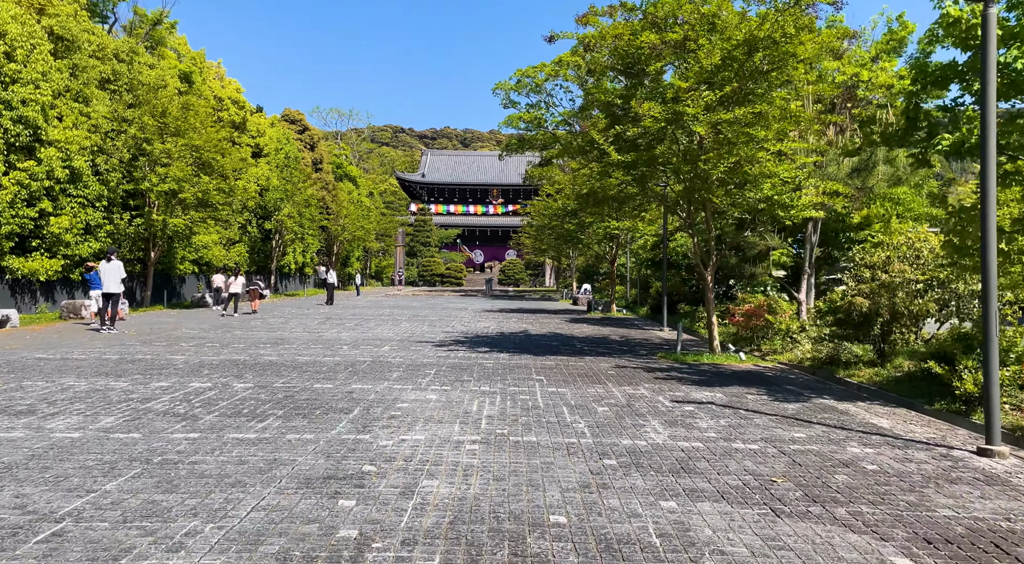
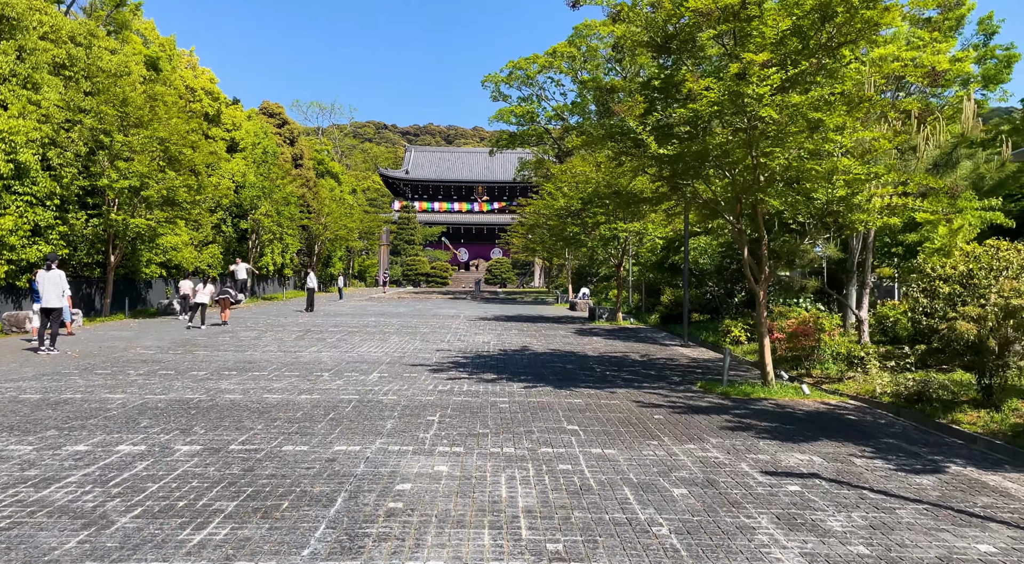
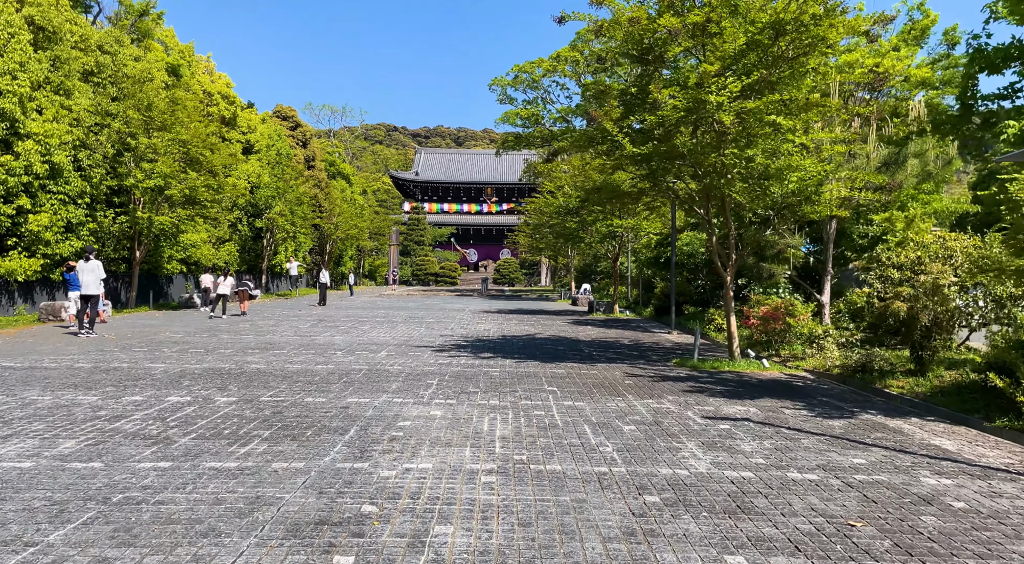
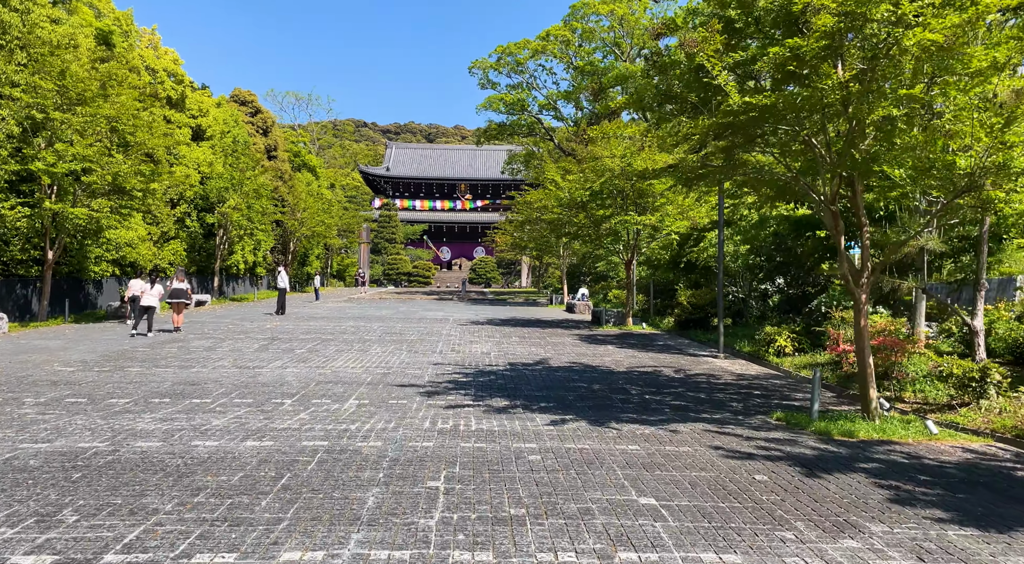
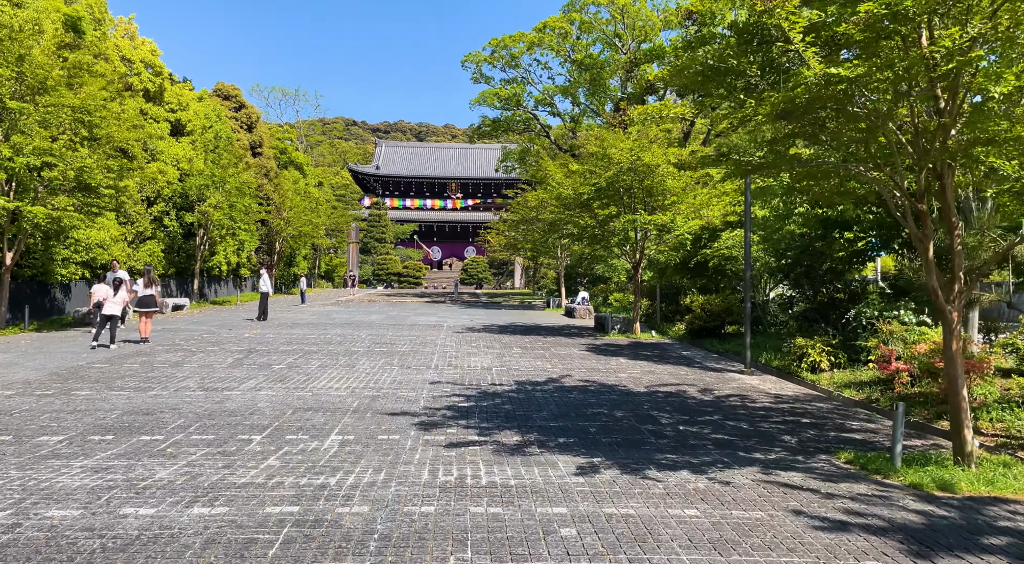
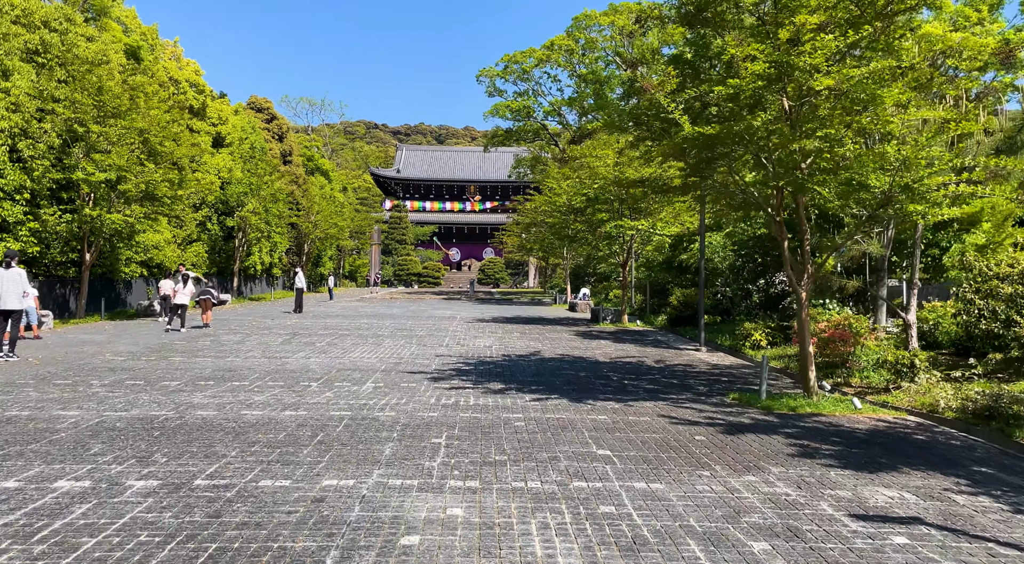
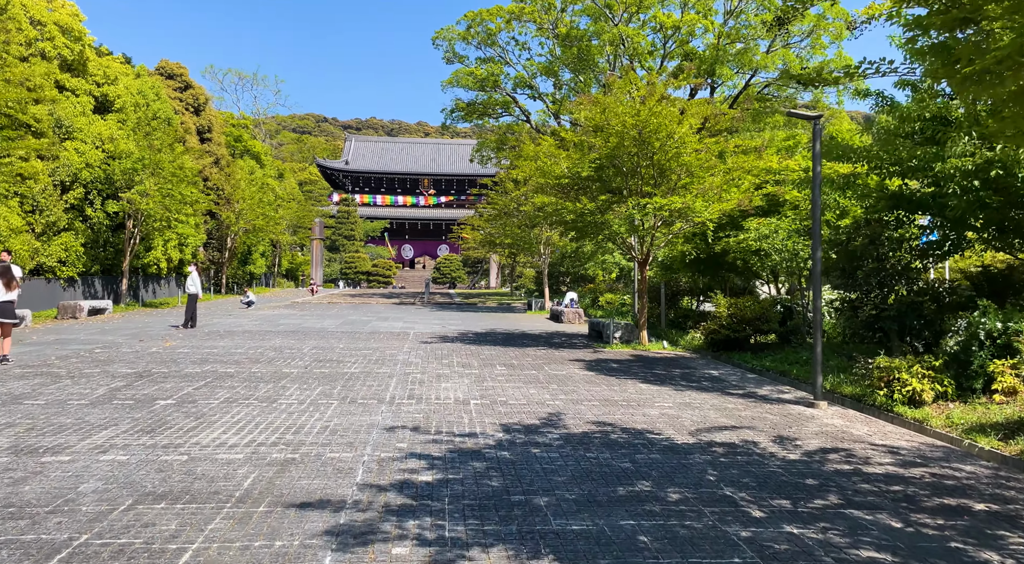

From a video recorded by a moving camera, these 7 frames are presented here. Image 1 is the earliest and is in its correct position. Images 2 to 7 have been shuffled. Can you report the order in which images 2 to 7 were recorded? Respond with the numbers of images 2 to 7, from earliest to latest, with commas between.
3, 2, 6, 4, 5, 7
